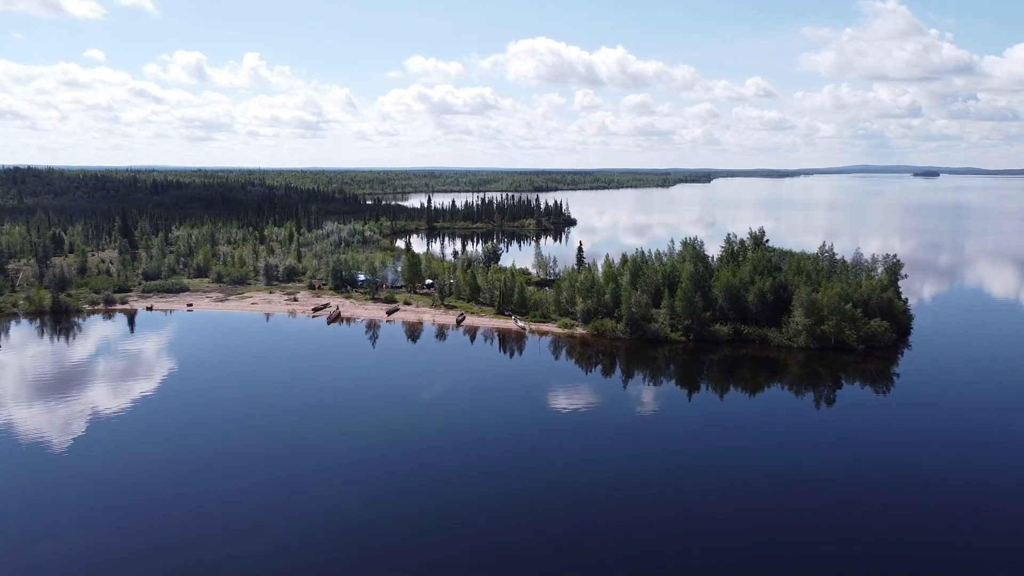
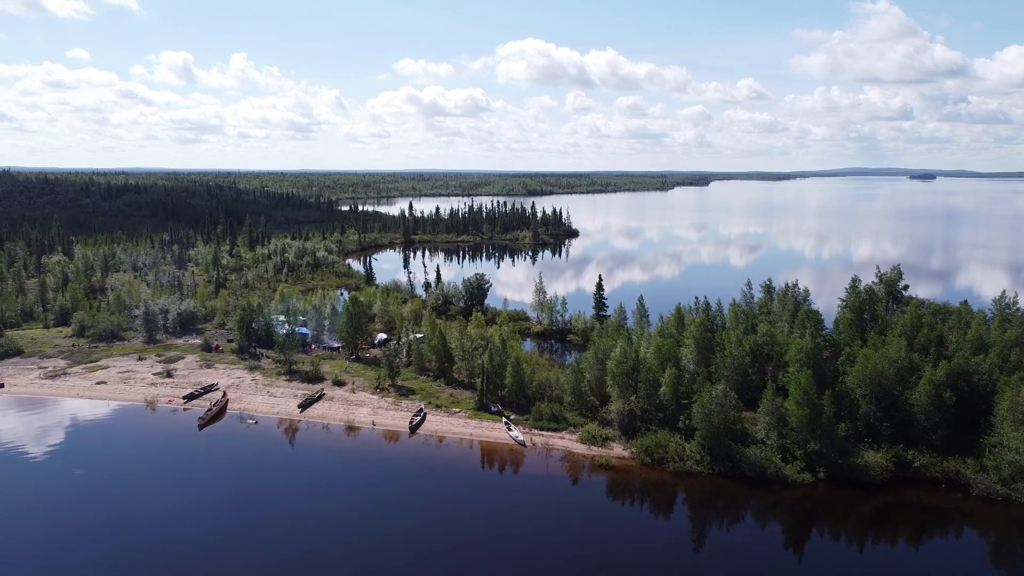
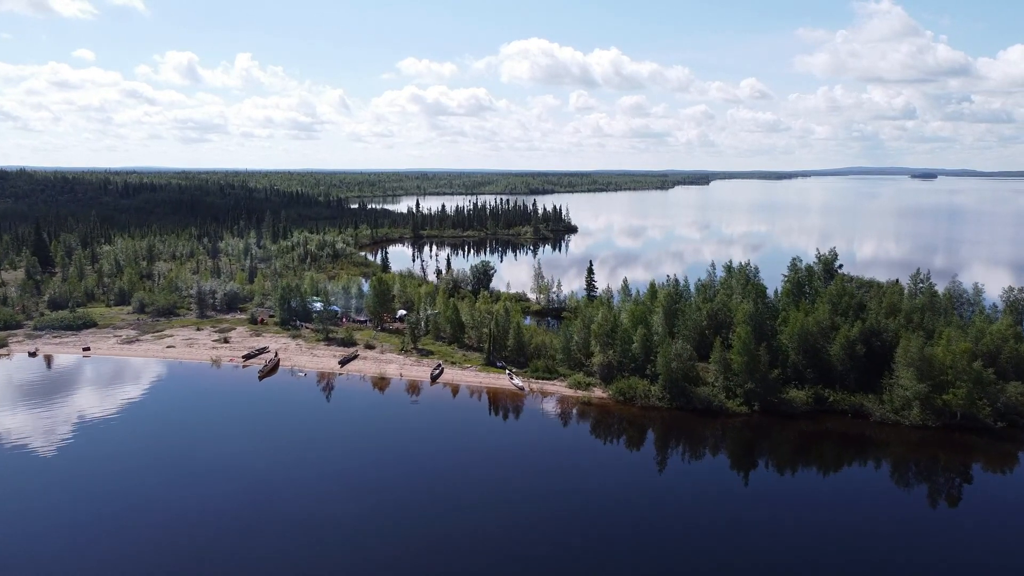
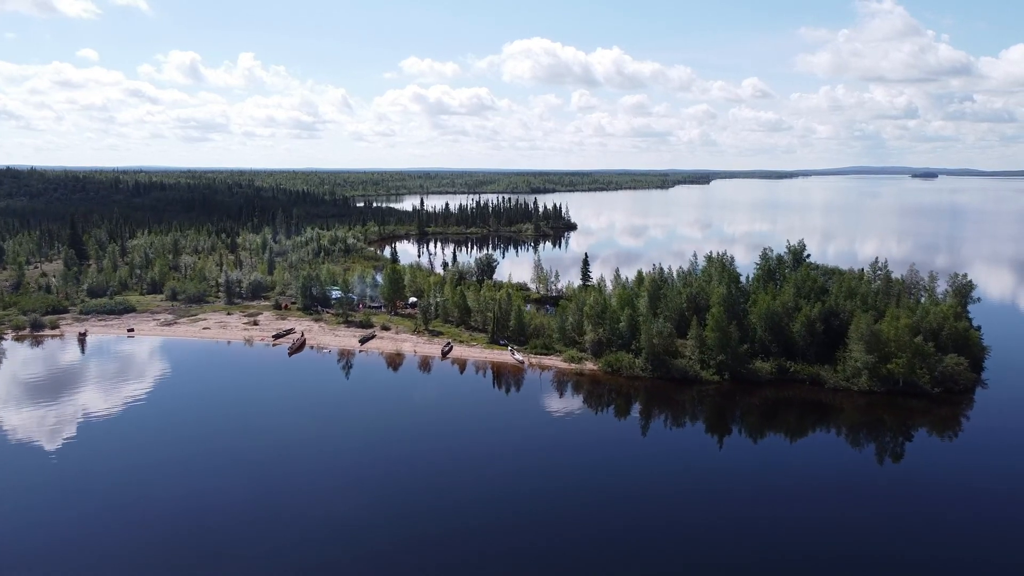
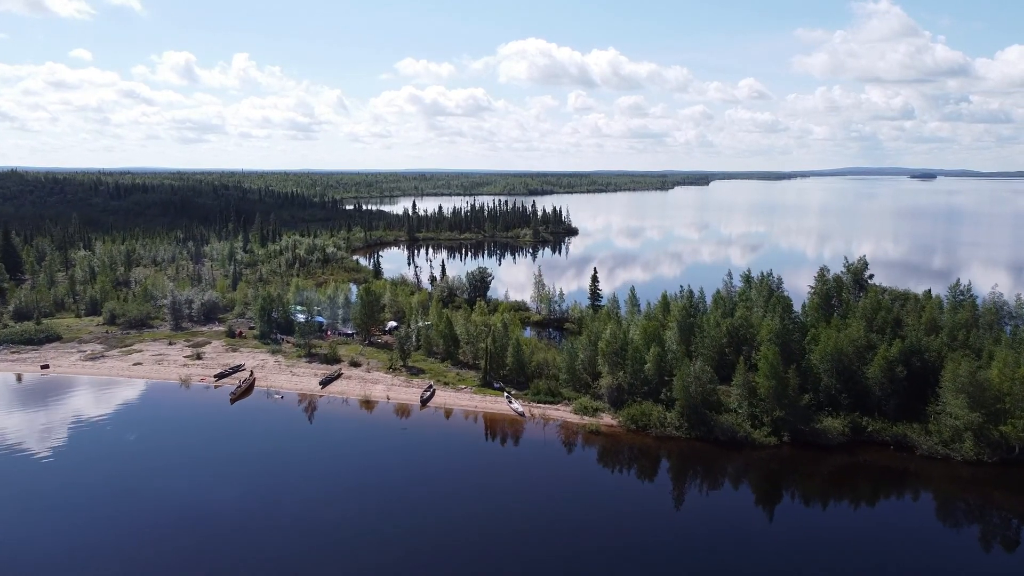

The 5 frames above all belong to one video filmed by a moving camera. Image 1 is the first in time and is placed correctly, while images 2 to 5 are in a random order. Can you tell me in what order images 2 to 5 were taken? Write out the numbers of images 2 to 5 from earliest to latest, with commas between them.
4, 3, 5, 2
